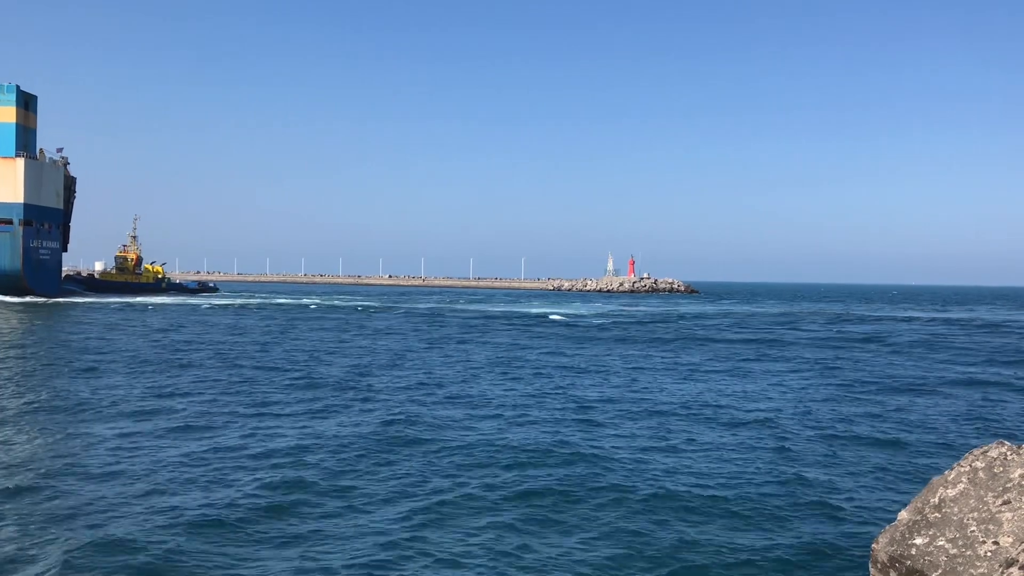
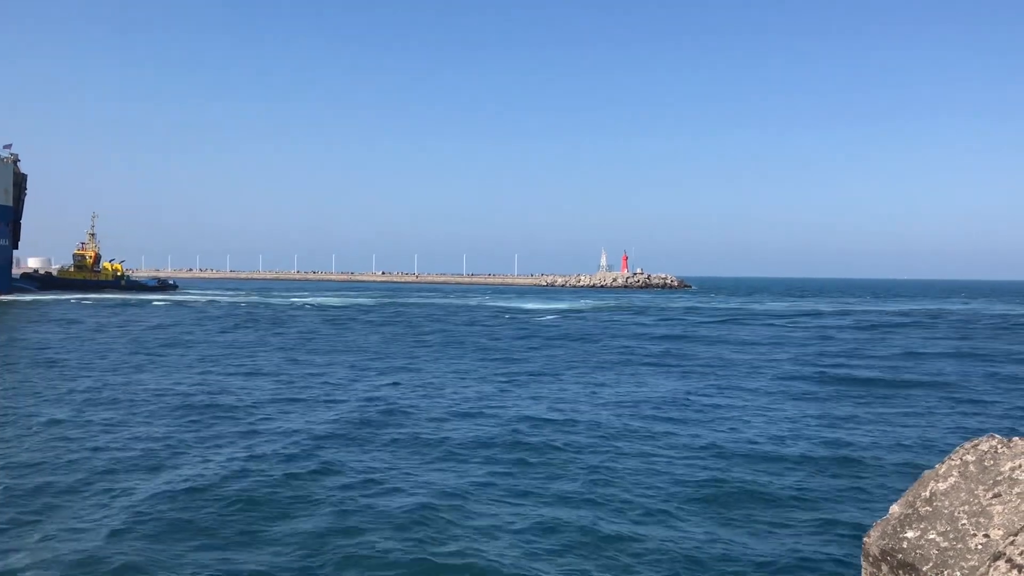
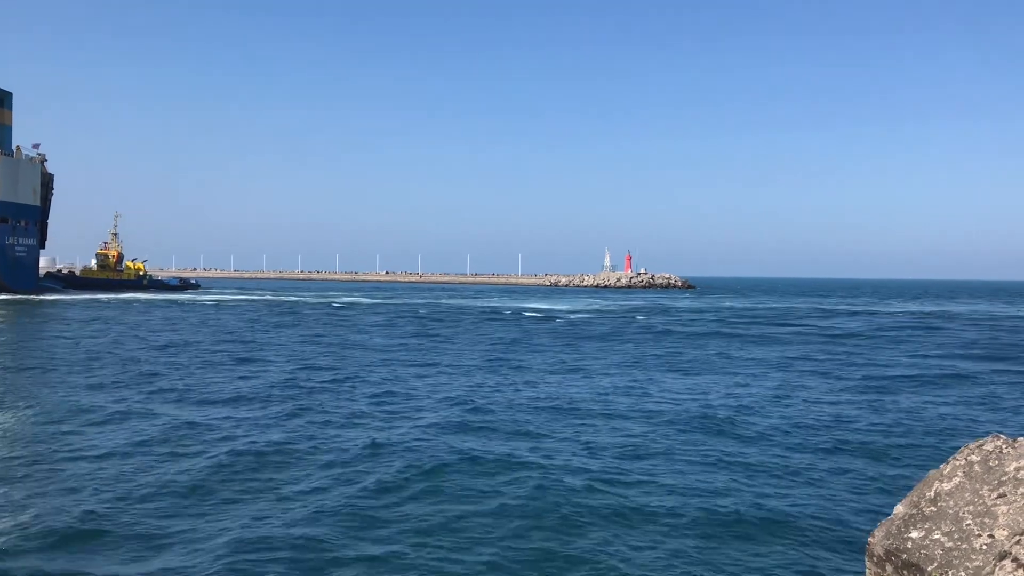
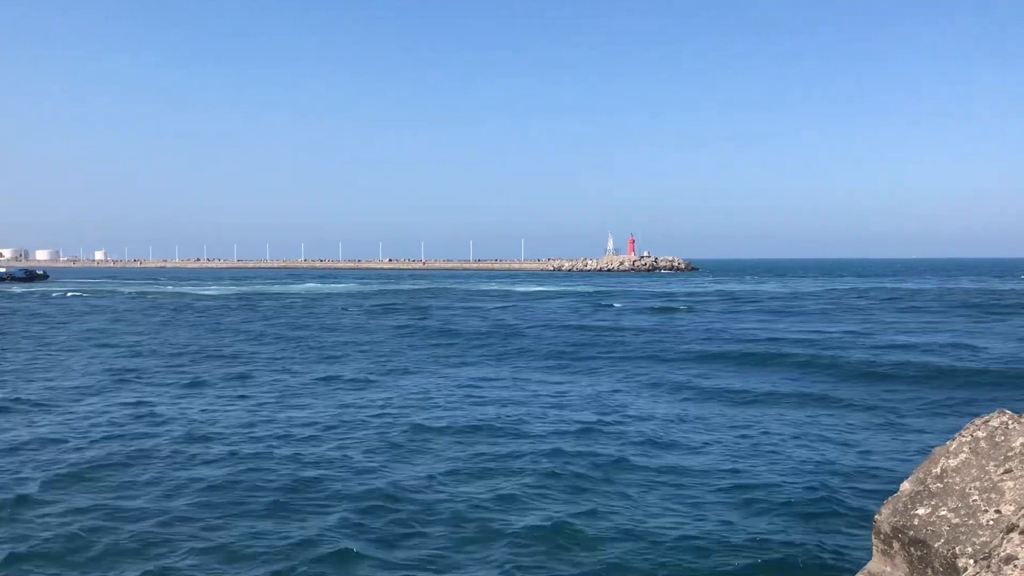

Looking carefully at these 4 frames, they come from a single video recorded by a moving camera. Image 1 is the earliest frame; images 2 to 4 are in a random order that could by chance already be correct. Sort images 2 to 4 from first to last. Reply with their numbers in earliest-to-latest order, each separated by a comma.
3, 2, 4
